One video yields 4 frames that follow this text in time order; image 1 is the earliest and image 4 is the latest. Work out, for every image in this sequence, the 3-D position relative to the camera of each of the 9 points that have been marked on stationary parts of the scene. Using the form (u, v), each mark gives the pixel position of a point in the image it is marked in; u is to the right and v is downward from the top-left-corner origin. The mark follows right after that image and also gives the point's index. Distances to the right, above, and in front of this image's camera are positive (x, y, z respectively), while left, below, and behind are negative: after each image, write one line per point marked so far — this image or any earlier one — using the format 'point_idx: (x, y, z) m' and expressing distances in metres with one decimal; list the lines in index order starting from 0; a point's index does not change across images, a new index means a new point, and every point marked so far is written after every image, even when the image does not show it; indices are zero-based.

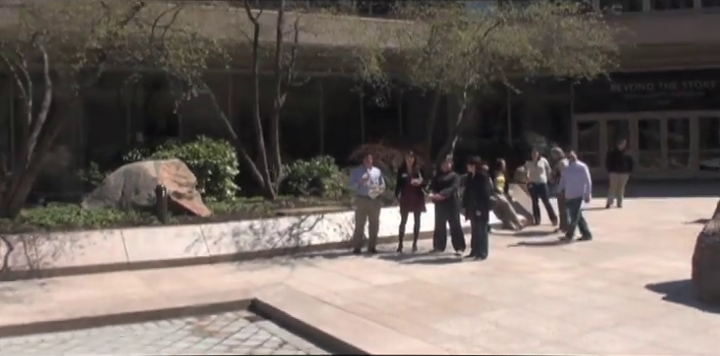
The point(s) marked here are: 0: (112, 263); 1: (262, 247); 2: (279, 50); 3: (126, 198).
0: (-4.0, -1.4, +12.1) m
1: (-1.7, -1.2, +13.3) m
2: (-1.9, +3.0, +18.5) m
3: (-4.7, -0.4, +15.1) m
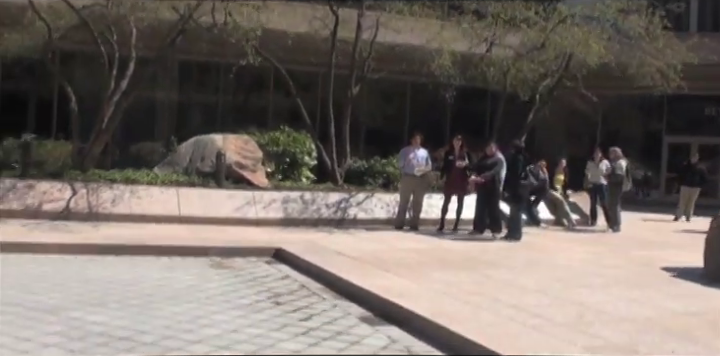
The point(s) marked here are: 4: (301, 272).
0: (-3.4, -0.6, +13.0) m
1: (-1.0, -0.7, +14.0) m
2: (-0.1, +3.4, +19.2) m
3: (-3.6, +0.3, +16.2) m
4: (-0.7, -1.1, +9.1) m
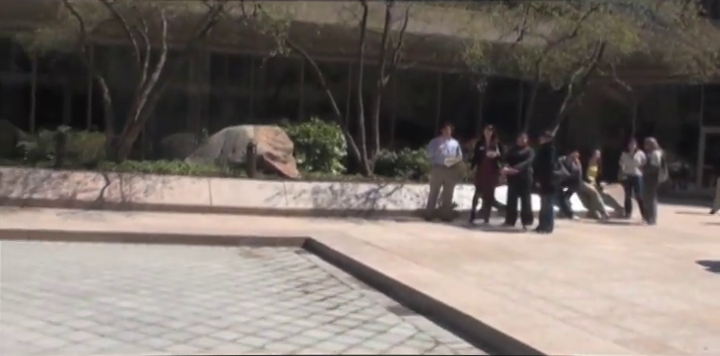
0: (-2.9, -0.5, +13.2) m
1: (-0.4, -0.5, +14.0) m
2: (+0.7, +3.6, +19.2) m
3: (-2.9, +0.5, +16.3) m
4: (-0.4, -1.0, +9.1) m
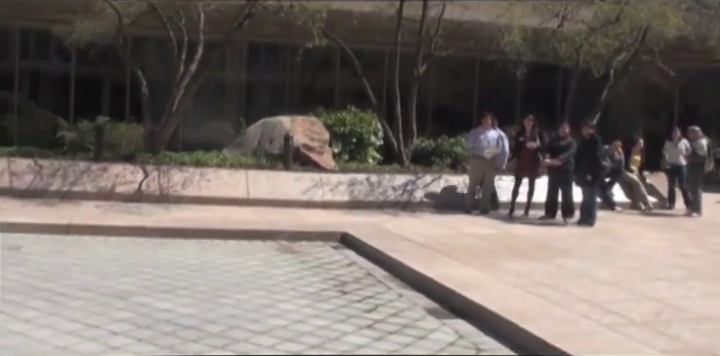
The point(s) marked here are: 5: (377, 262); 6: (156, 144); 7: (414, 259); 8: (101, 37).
0: (-2.2, -0.3, +13.2) m
1: (+0.3, -0.4, +13.9) m
2: (+1.6, +3.9, +18.9) m
3: (-2.1, +0.7, +16.3) m
4: (+0.1, -1.0, +9.0) m
5: (+0.2, -1.0, +8.7) m
6: (-4.1, +0.7, +15.2) m
7: (+0.6, -0.9, +8.2) m
8: (-5.9, +3.2, +17.1) m
